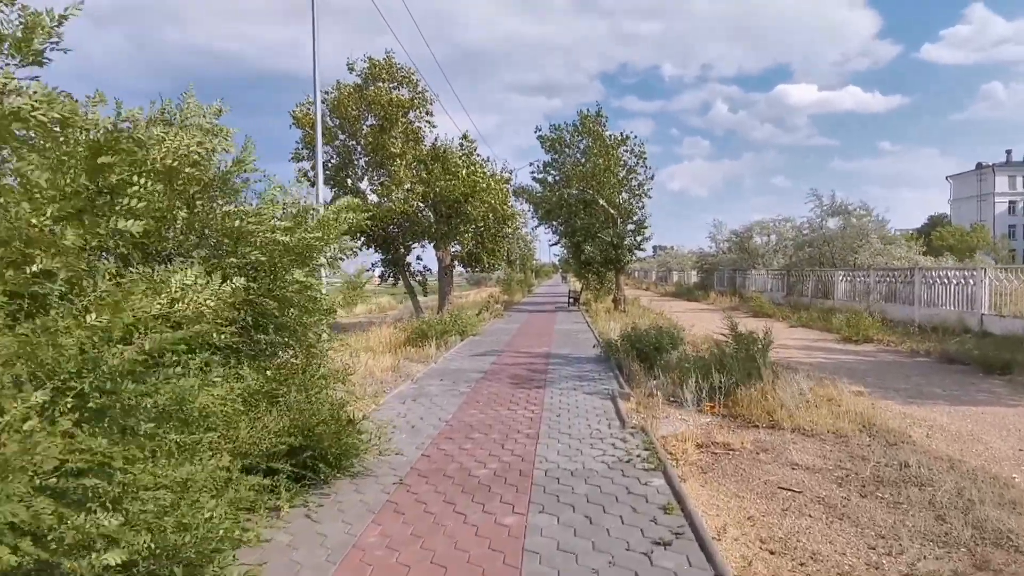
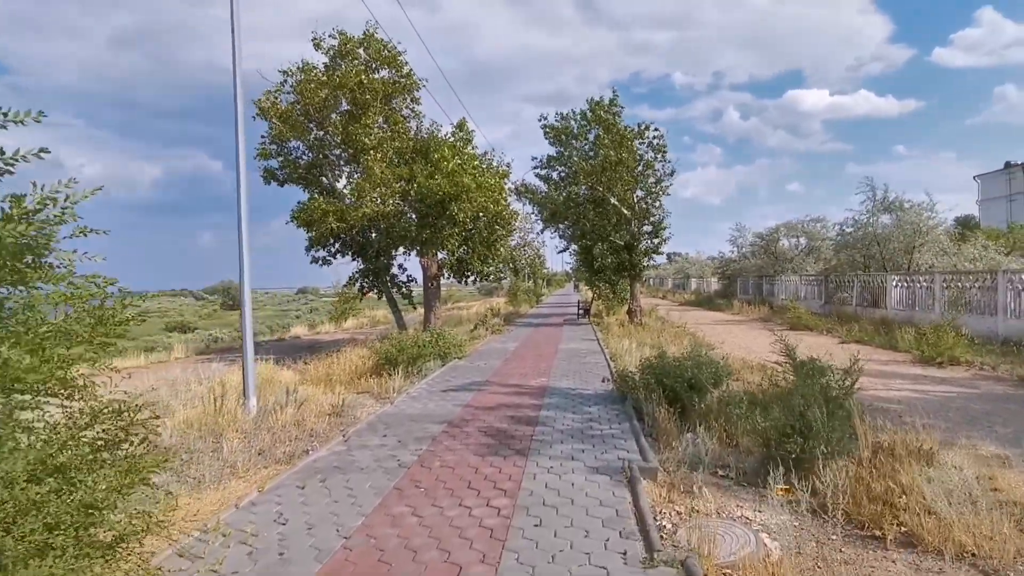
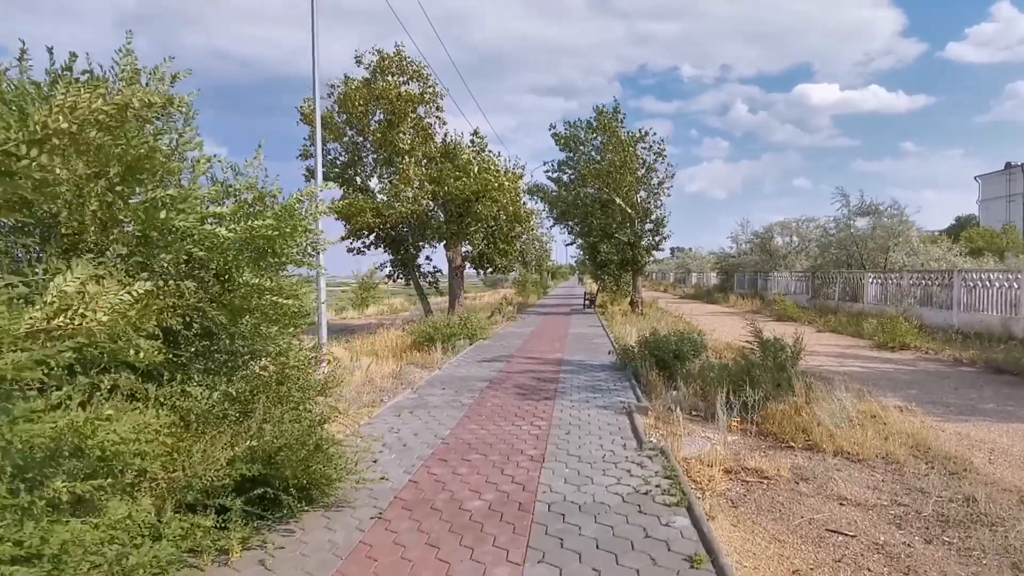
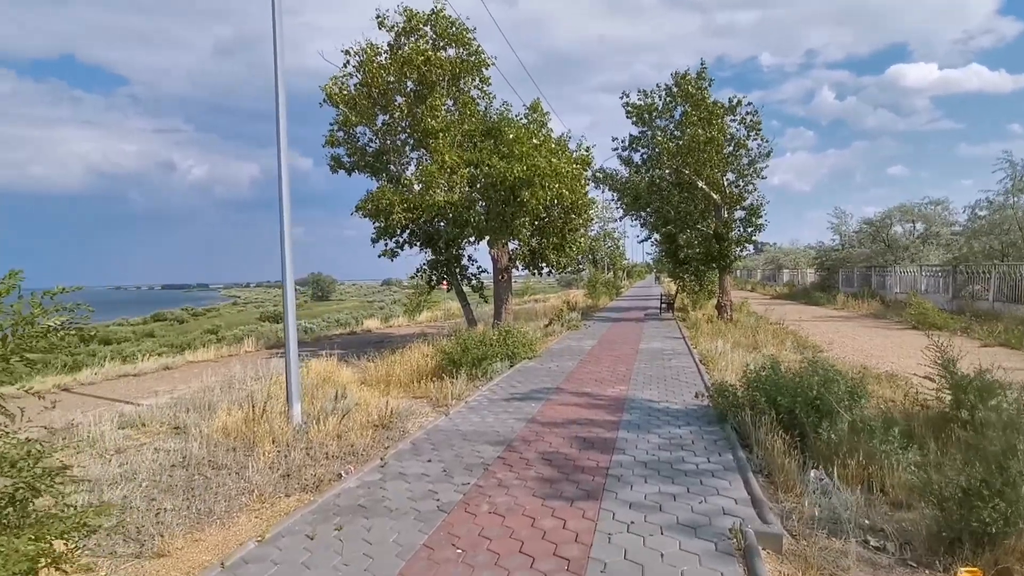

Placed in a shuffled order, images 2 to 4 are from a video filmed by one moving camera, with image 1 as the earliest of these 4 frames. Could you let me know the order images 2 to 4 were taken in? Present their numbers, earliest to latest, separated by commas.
3, 2, 4
